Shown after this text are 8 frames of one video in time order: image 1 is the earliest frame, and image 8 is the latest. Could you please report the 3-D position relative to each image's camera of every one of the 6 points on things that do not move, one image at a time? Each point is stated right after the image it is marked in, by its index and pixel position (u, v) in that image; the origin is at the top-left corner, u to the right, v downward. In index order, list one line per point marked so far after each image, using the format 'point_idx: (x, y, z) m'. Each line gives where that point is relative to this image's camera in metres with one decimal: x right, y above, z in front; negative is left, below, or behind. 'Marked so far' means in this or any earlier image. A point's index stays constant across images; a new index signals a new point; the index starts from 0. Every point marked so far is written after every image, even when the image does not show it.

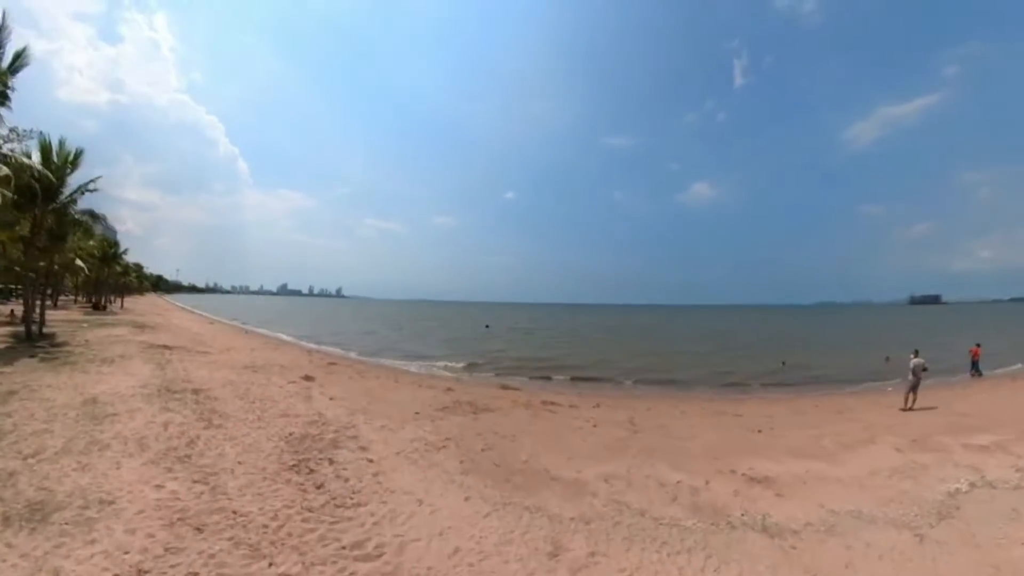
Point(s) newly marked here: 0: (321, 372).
0: (-5.2, -2.3, +16.5) m
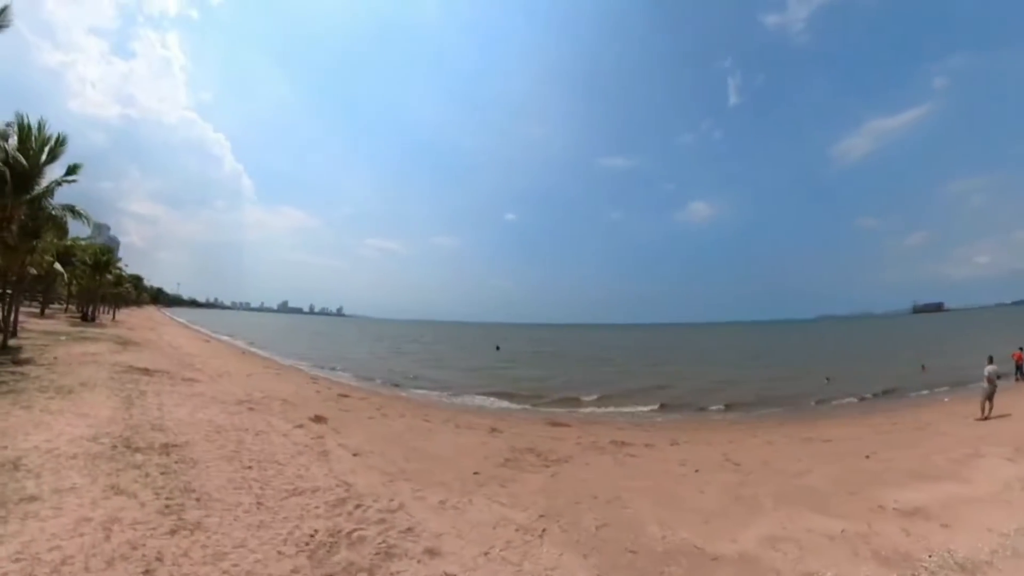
0: (-3.9, -2.7, +13.2) m
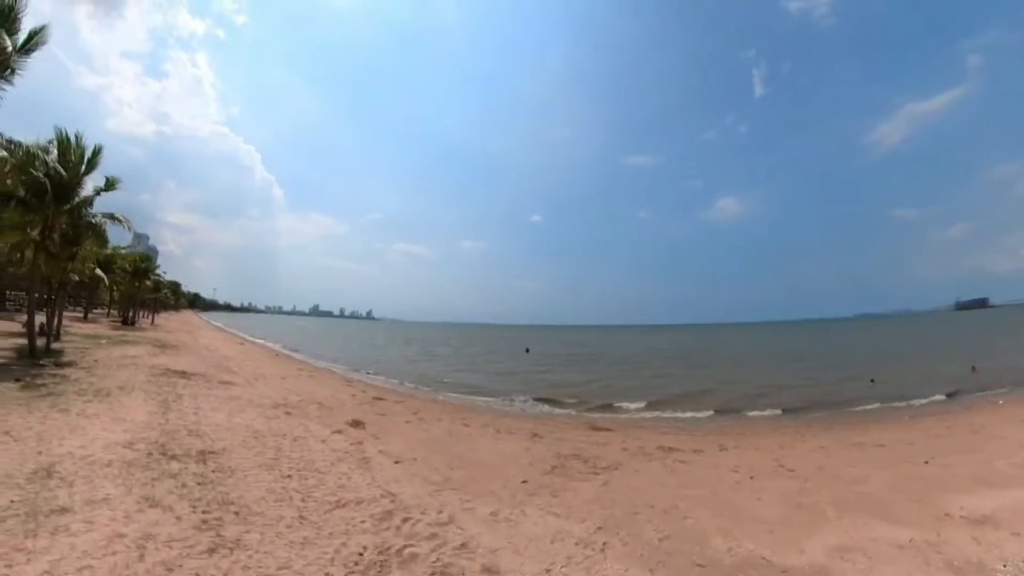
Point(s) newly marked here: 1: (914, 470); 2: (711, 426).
0: (-3.0, -2.7, +12.8) m
1: (+10.2, -4.6, +15.2) m
2: (+6.1, -4.3, +18.5) m
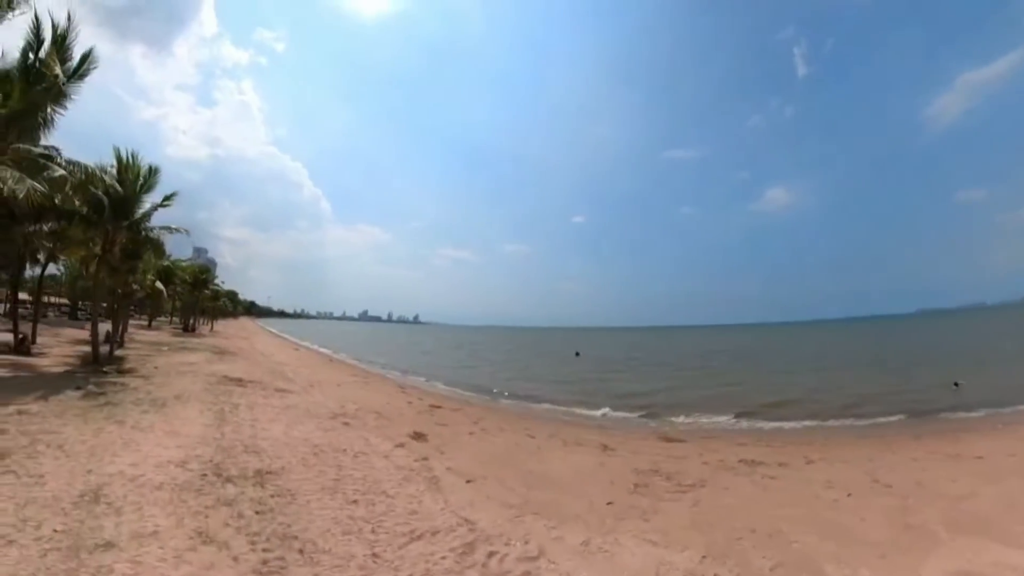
0: (-1.6, -2.7, +12.0) m
1: (+11.7, -4.5, +13.5) m
2: (+7.9, -4.2, +17.1) m
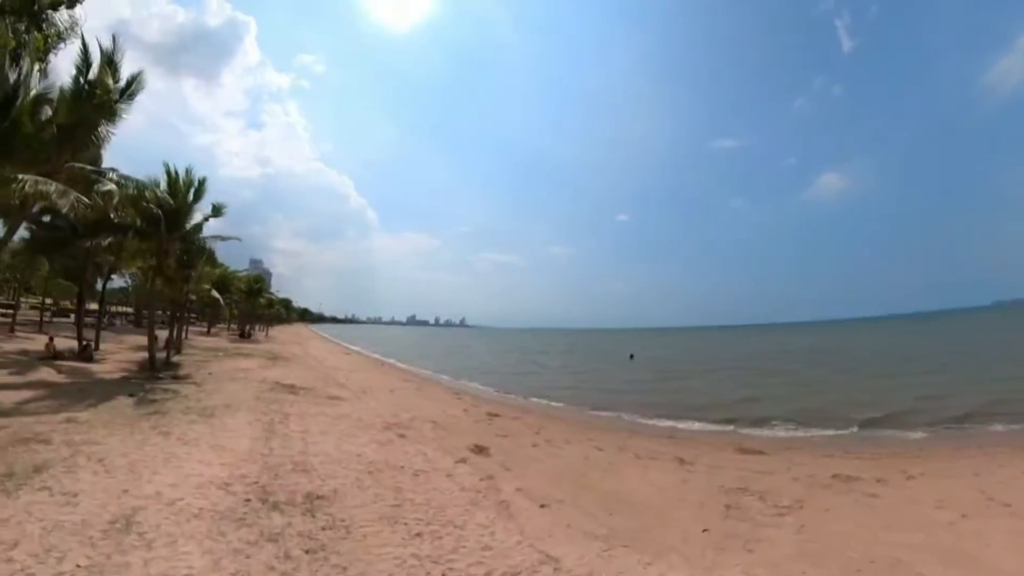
0: (-0.4, -2.7, +11.1) m
1: (+13.1, -4.3, +11.6) m
2: (+9.5, -4.1, +15.5) m
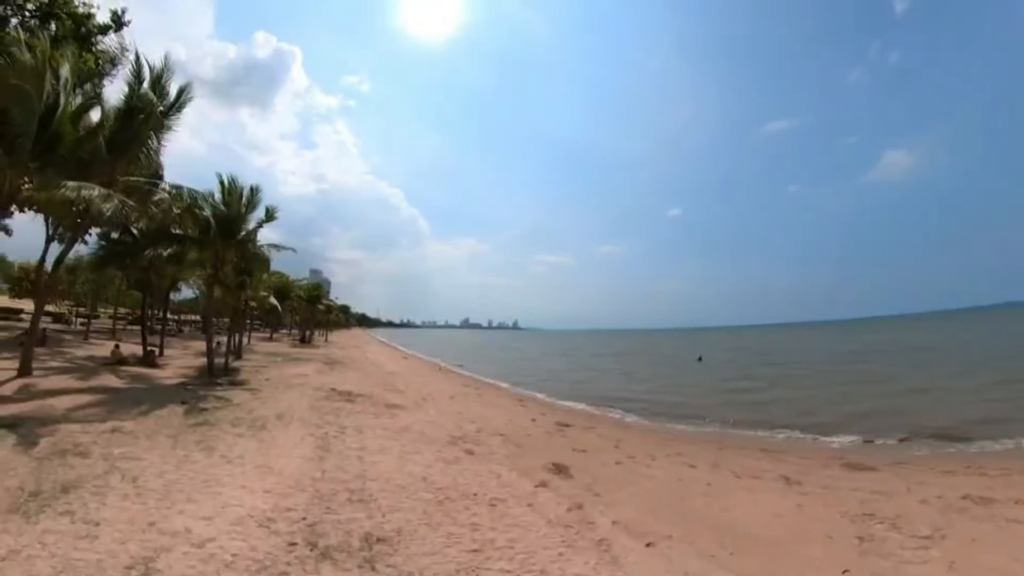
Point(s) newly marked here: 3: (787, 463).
0: (+0.9, -2.7, +9.9) m
1: (+14.4, -4.0, +9.2) m
2: (+11.1, -3.9, +13.3) m
3: (+5.8, -3.4, +12.6) m
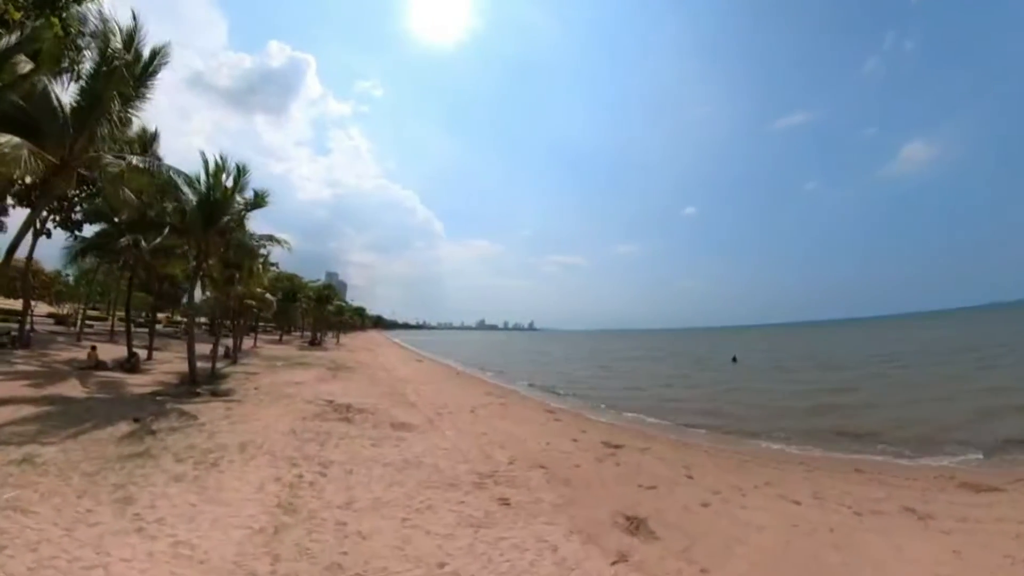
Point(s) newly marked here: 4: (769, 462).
0: (+1.5, -2.4, +7.3) m
1: (+14.9, -3.7, +6.3) m
2: (+11.8, -3.6, +10.5) m
3: (+6.5, -3.2, +9.9) m
4: (+4.8, -3.1, +11.0) m
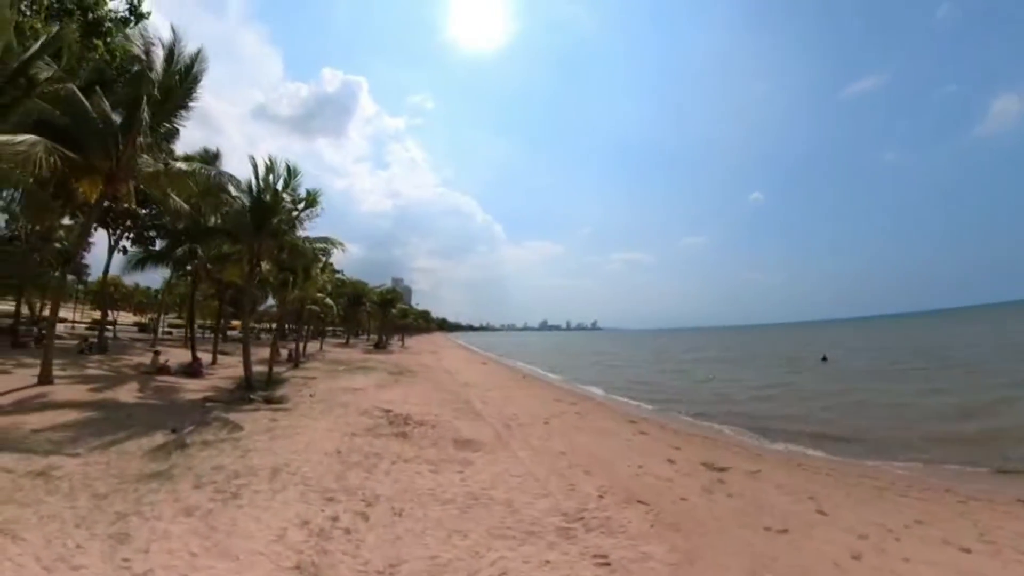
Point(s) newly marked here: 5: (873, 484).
0: (+2.3, -2.3, +5.6) m
1: (+15.6, -3.4, +3.2) m
2: (+12.9, -3.4, +7.7) m
3: (+7.6, -3.0, +7.7) m
4: (+6.0, -2.9, +9.0) m
5: (+5.6, -2.9, +9.3) m
